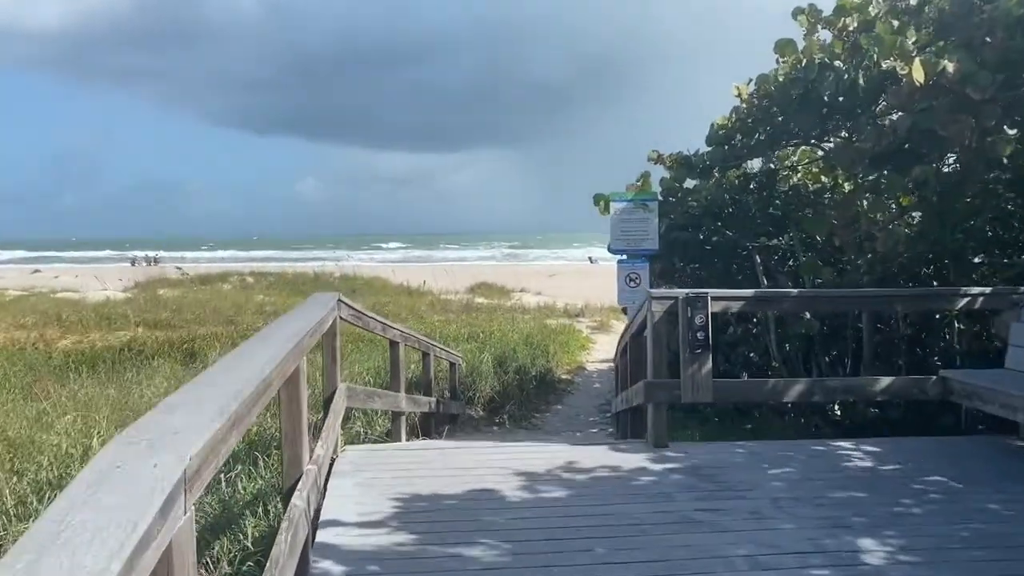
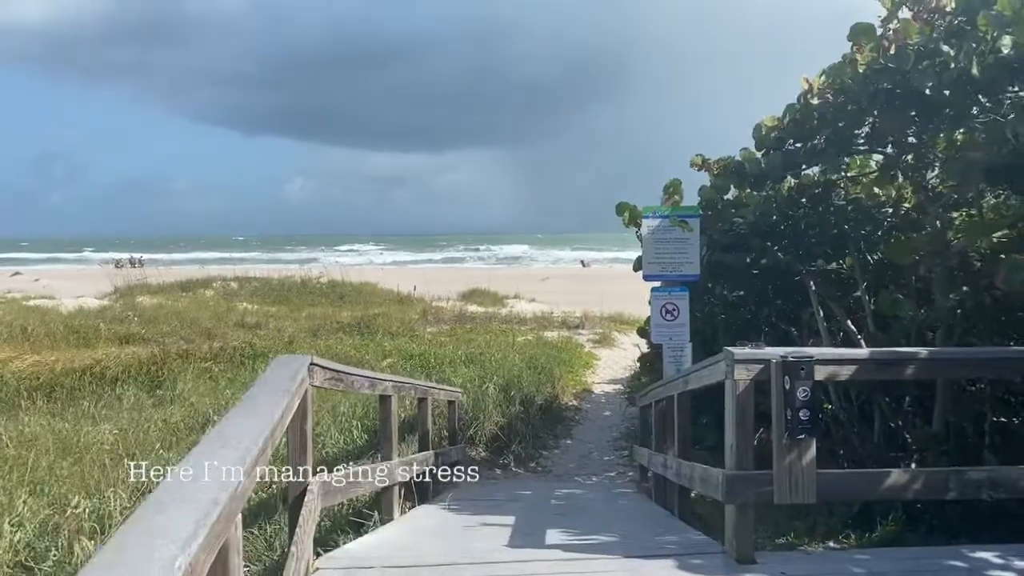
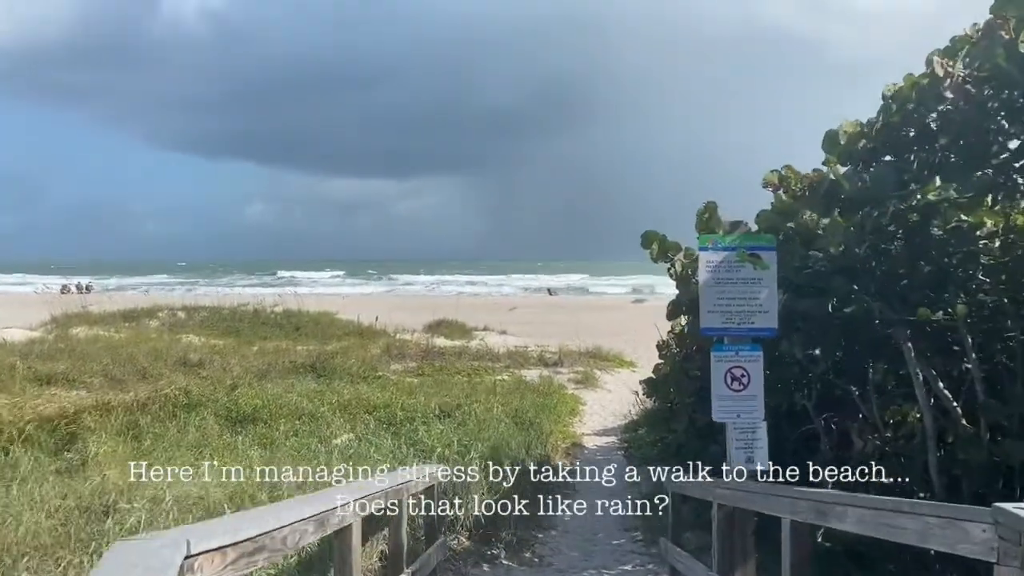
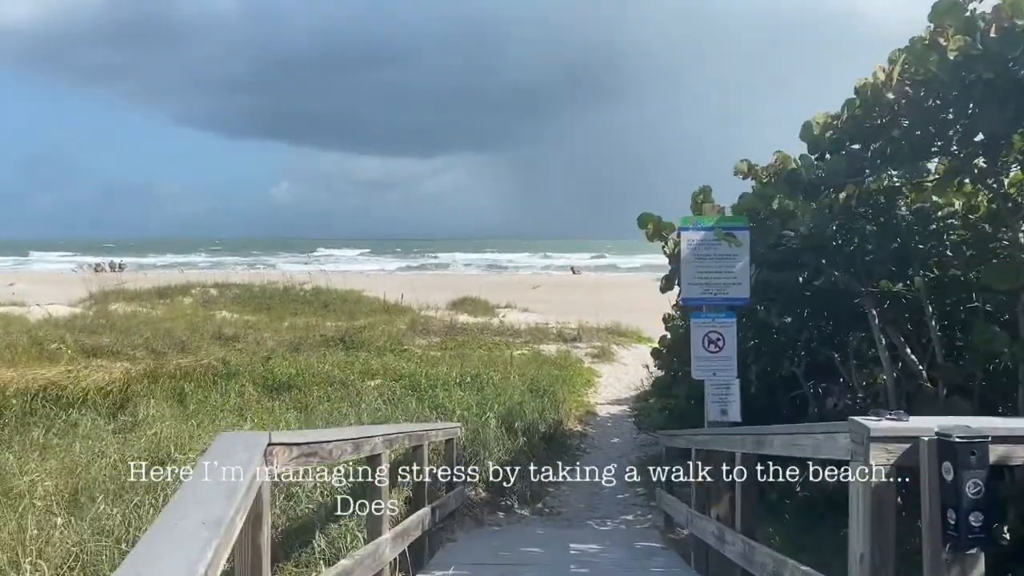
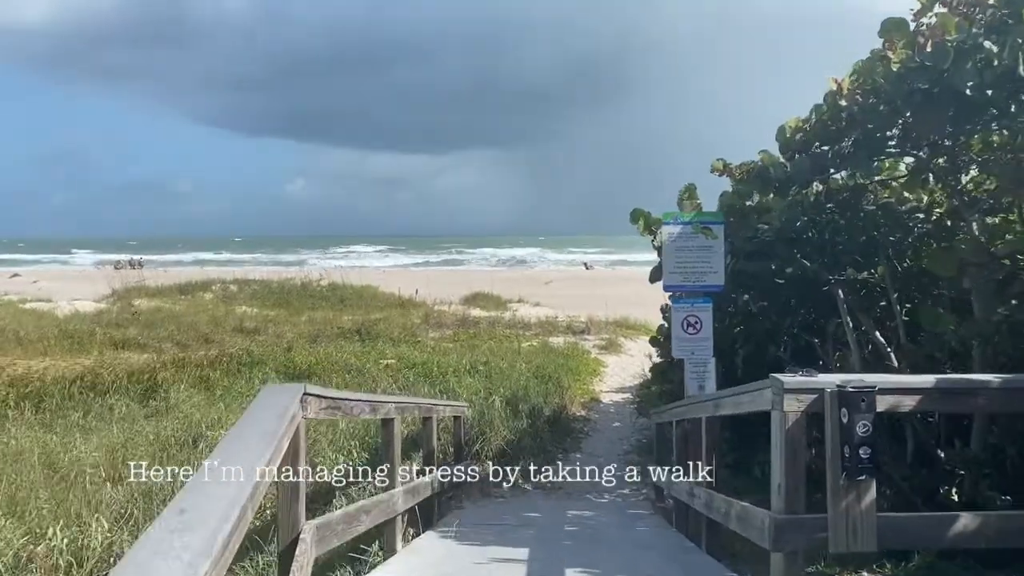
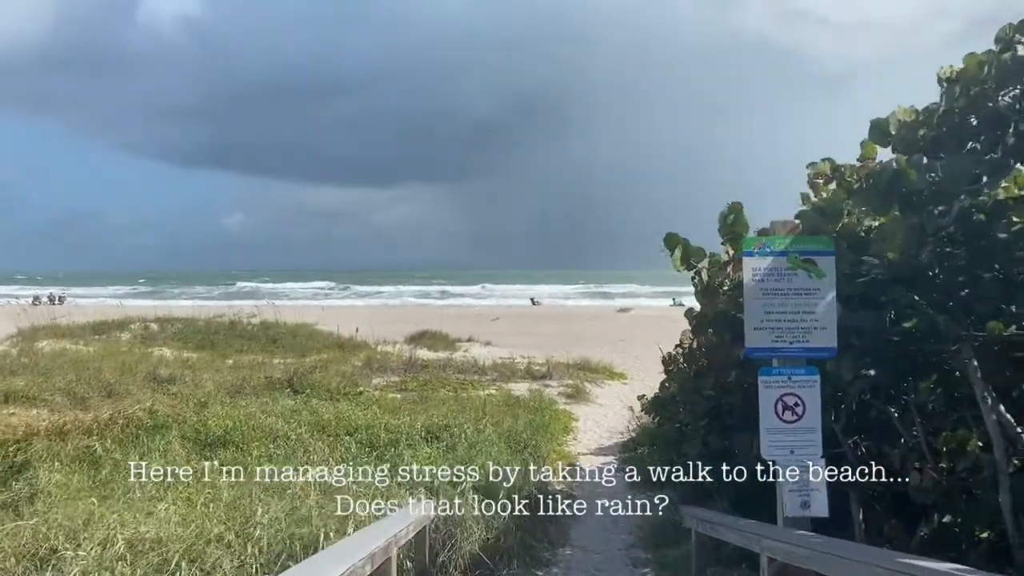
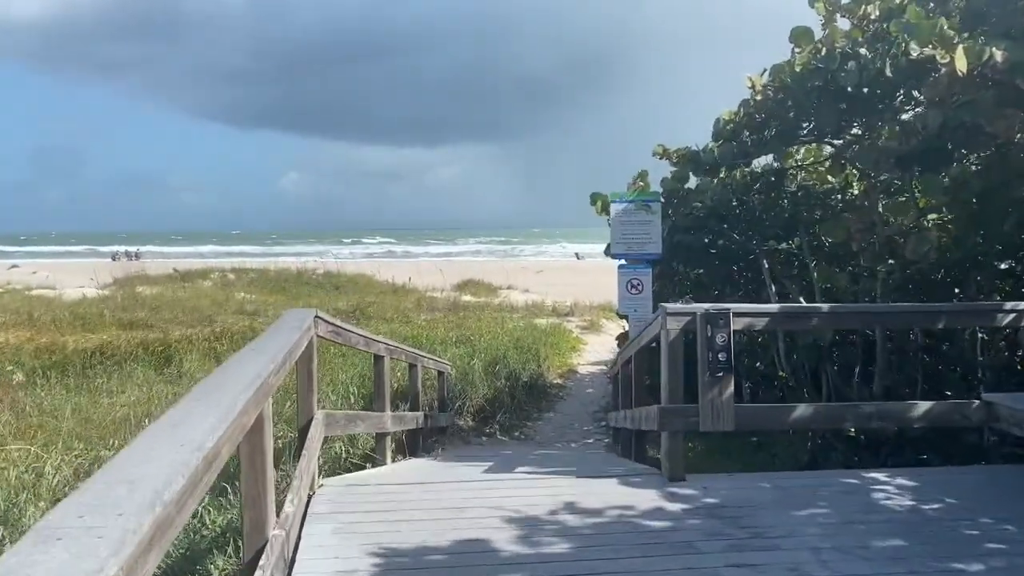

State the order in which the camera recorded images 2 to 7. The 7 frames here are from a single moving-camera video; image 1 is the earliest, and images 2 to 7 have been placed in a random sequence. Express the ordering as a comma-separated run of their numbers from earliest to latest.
7, 2, 5, 4, 3, 6
